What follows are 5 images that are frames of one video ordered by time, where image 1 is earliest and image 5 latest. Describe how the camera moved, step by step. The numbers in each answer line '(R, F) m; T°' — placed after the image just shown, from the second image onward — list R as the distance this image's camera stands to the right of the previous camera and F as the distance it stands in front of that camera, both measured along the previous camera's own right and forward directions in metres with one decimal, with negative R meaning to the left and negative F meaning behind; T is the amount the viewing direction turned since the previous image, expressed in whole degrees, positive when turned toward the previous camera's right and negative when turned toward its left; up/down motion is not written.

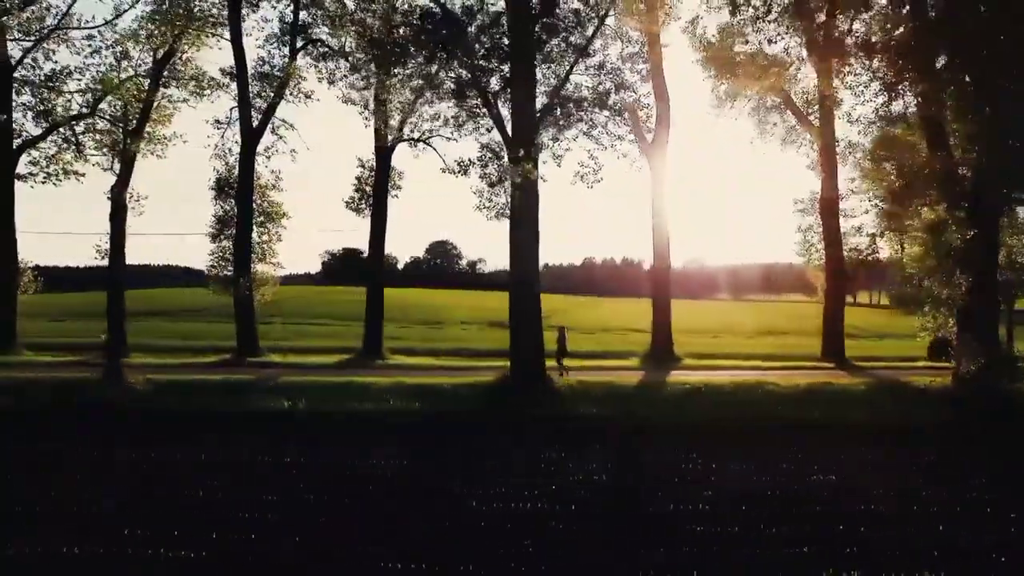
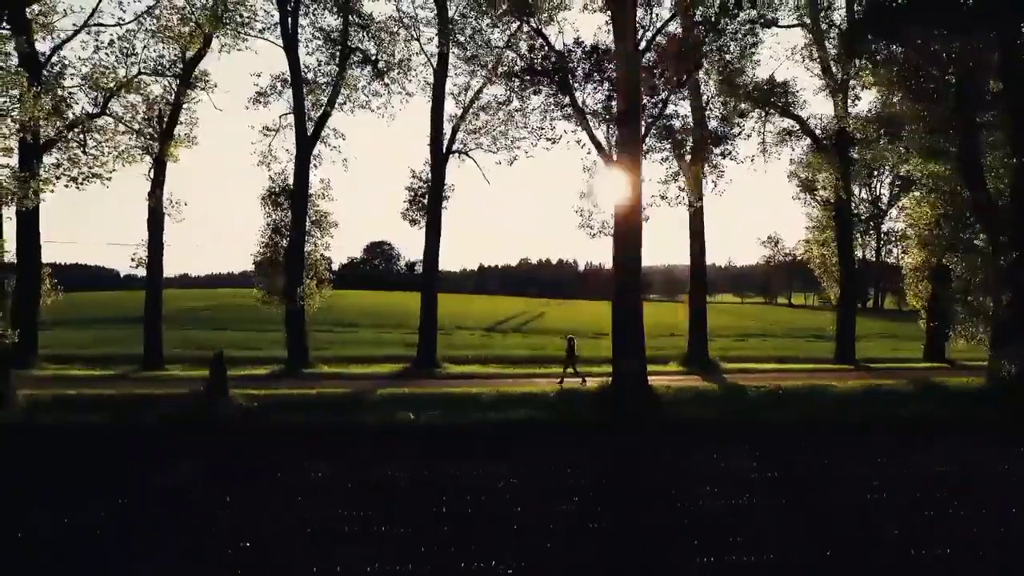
(0.0, -1.0) m; -3°
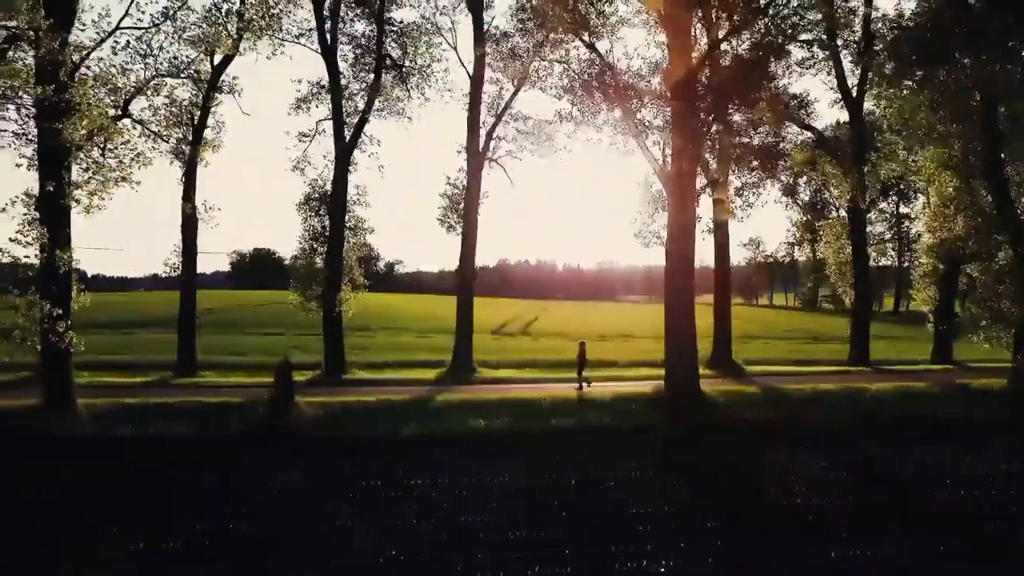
(0.0, -0.5) m; -2°
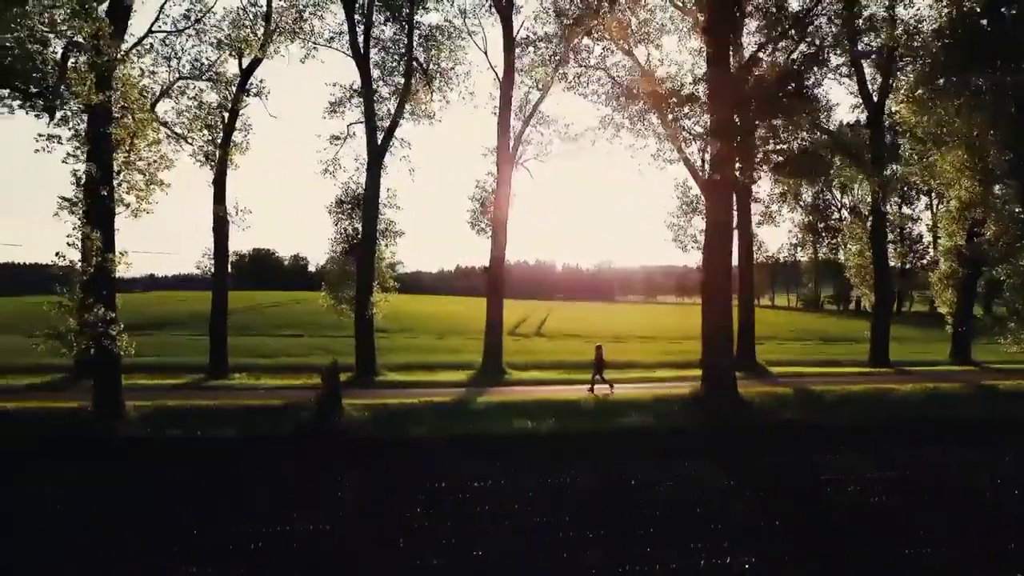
(0.0, -0.3) m; -2°
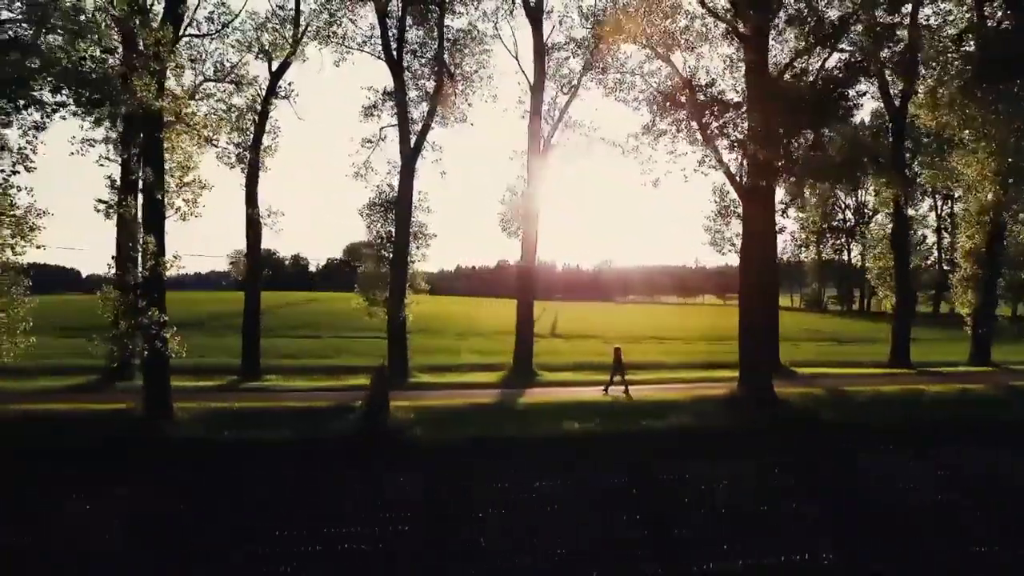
(0.0, -0.3) m; -2°
